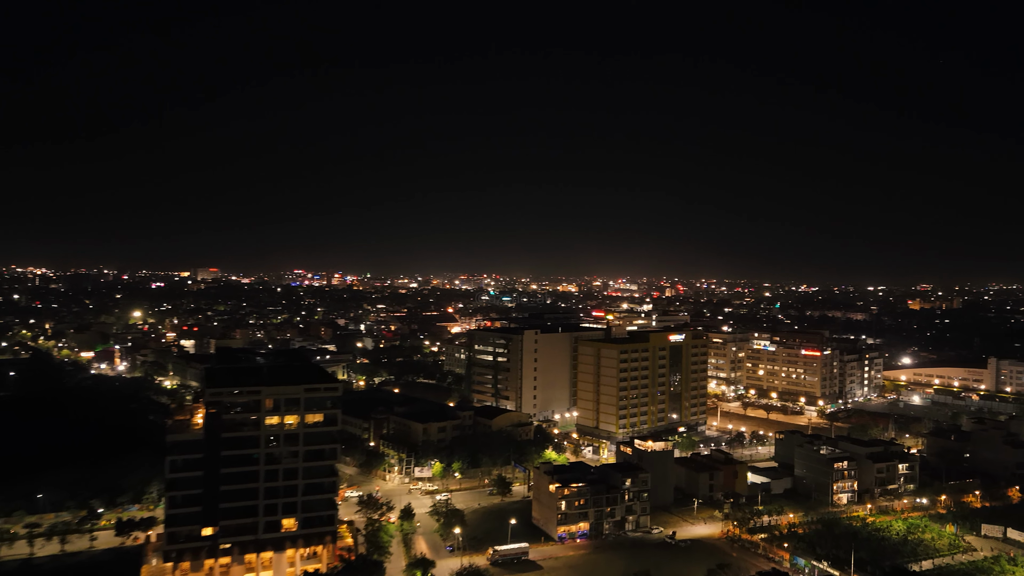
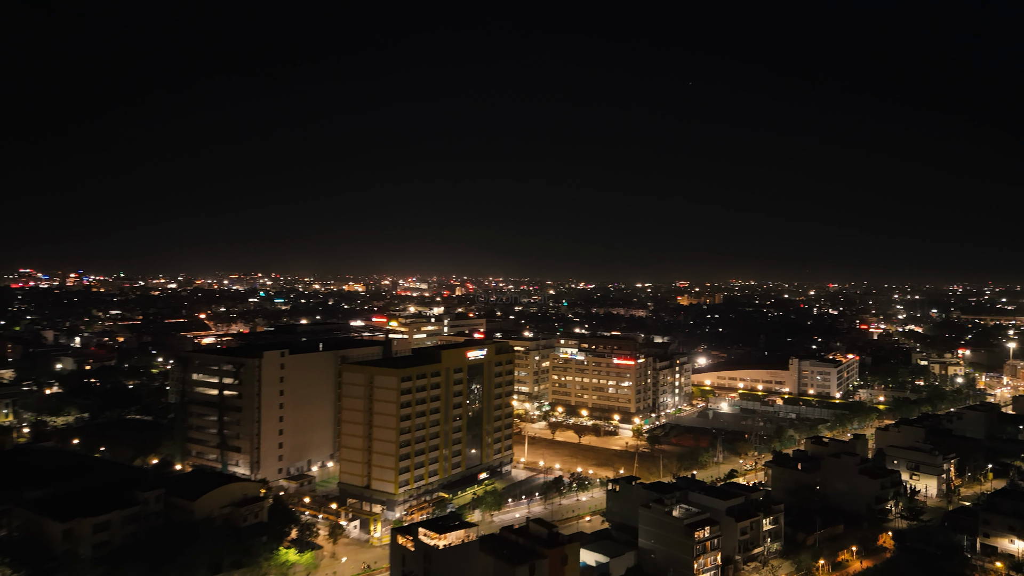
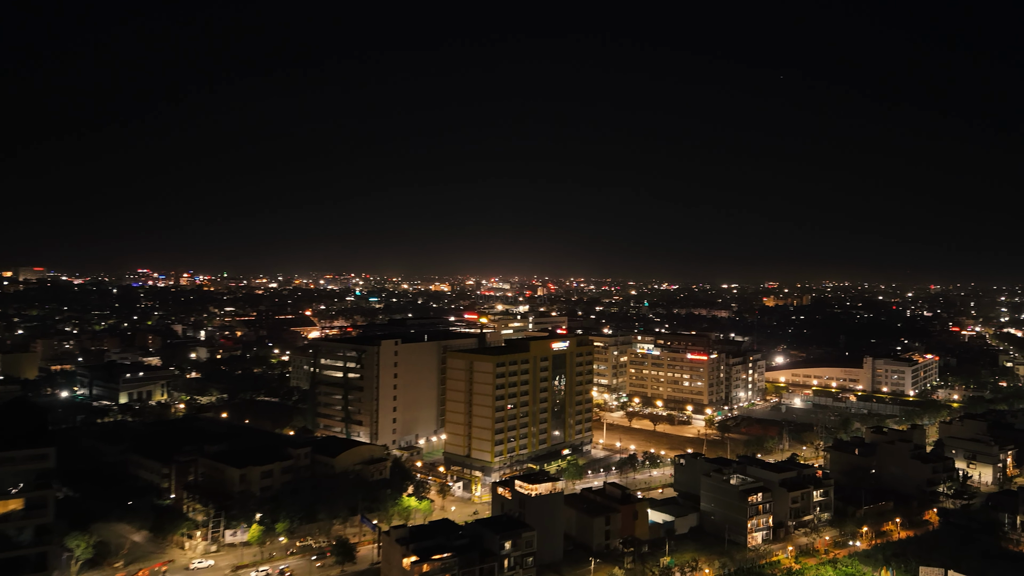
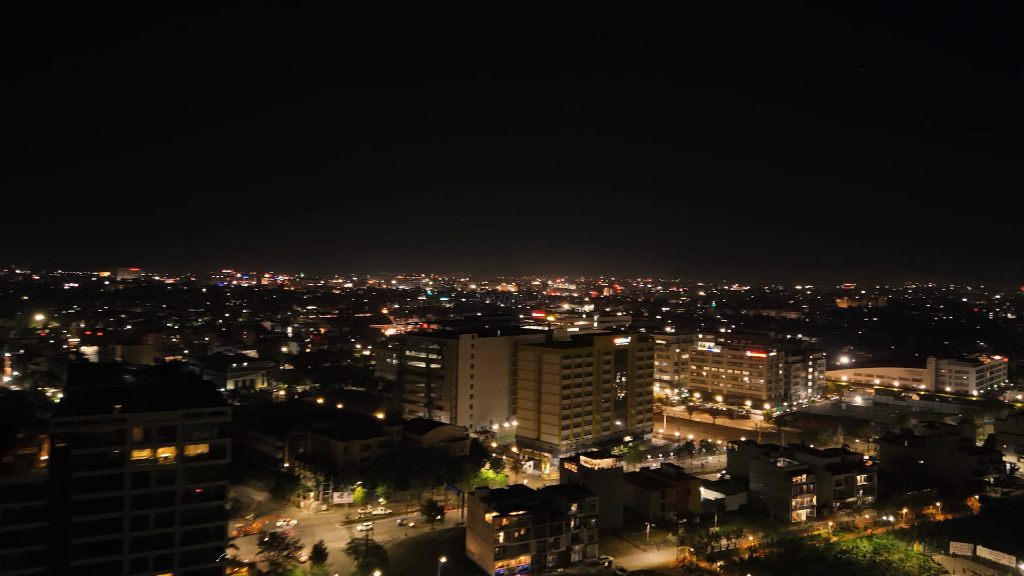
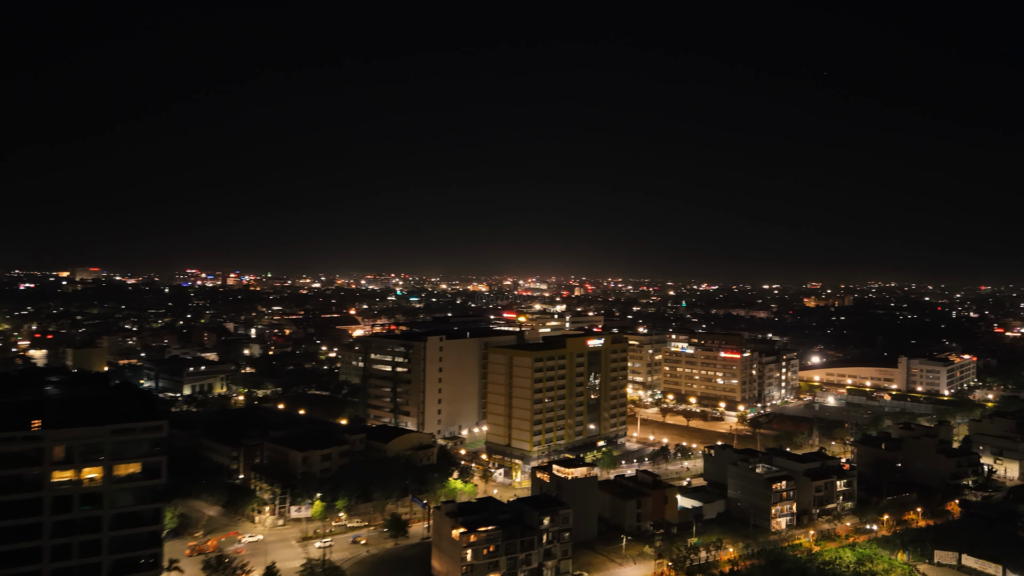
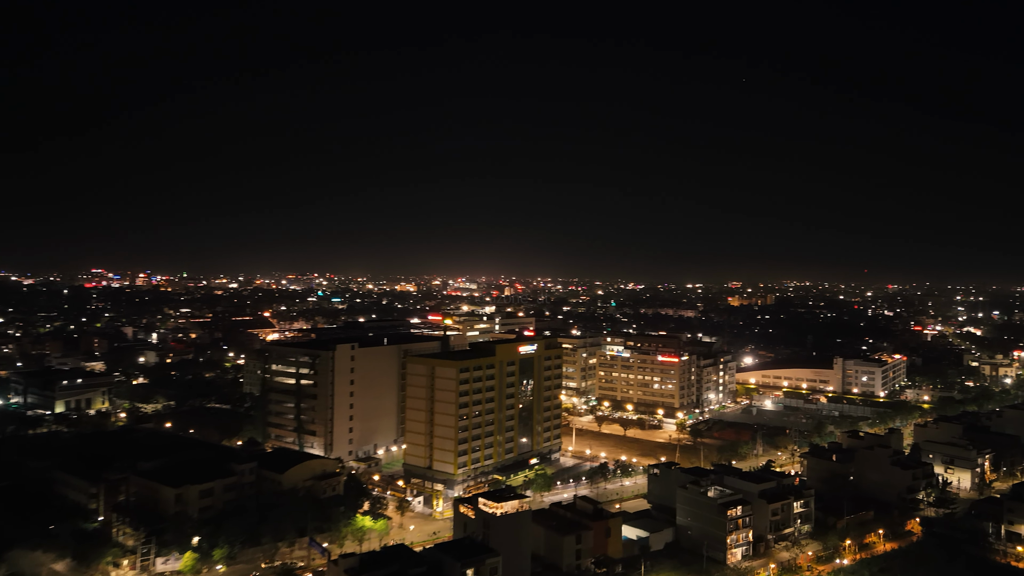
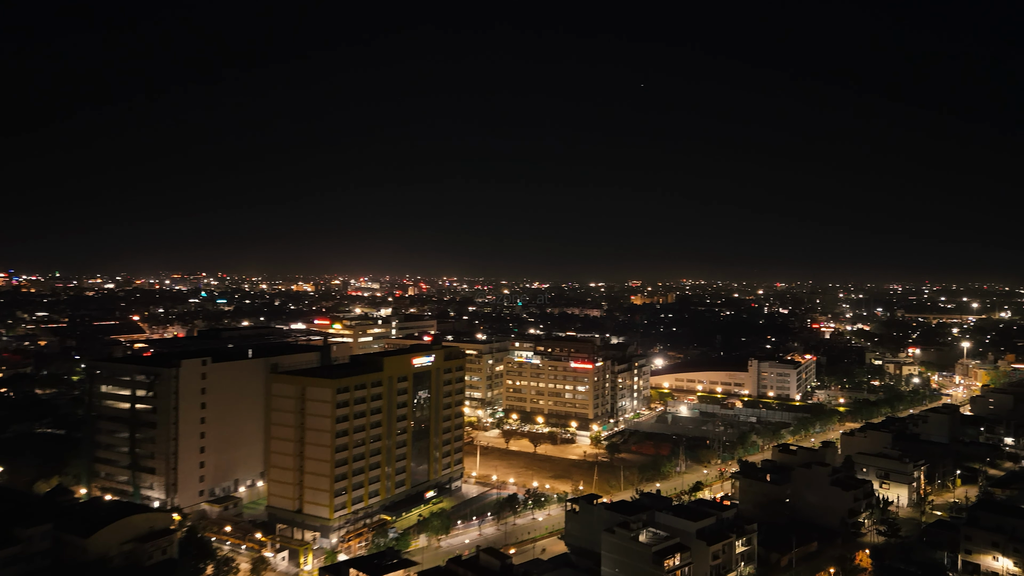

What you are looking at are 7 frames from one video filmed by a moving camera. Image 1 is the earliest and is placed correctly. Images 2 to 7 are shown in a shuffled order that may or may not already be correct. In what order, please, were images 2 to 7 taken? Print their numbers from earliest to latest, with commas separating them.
4, 5, 3, 6, 2, 7
